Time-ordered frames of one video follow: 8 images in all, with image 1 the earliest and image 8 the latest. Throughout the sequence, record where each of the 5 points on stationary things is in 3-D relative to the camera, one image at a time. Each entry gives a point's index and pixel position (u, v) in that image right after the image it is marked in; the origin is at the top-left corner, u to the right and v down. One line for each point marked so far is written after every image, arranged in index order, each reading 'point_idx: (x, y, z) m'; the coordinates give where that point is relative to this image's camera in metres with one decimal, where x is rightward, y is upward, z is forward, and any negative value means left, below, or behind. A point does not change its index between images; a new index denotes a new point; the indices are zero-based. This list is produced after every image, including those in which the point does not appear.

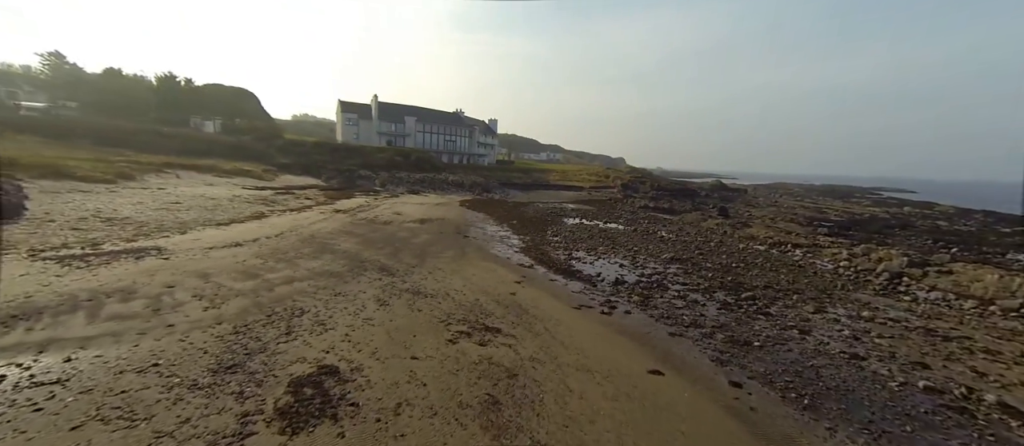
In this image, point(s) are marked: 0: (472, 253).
0: (-2.0, -1.5, +19.3) m
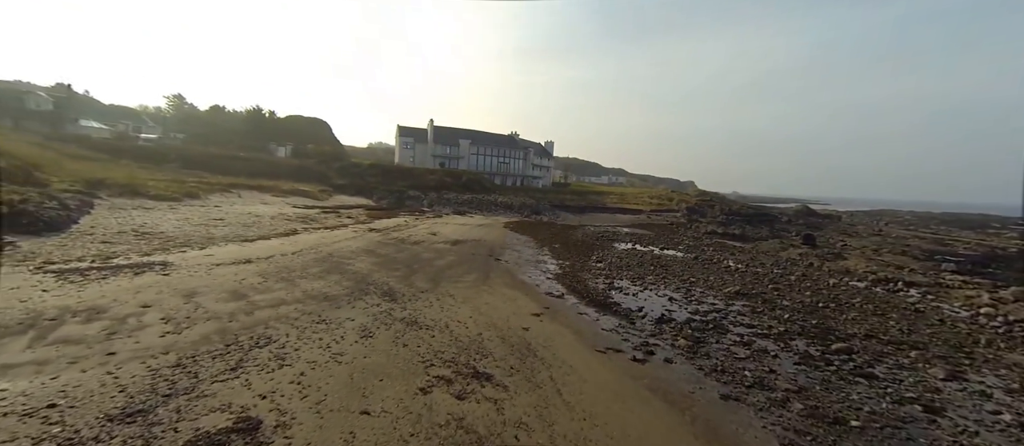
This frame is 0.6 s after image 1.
0: (-0.7, -2.5, +17.4) m
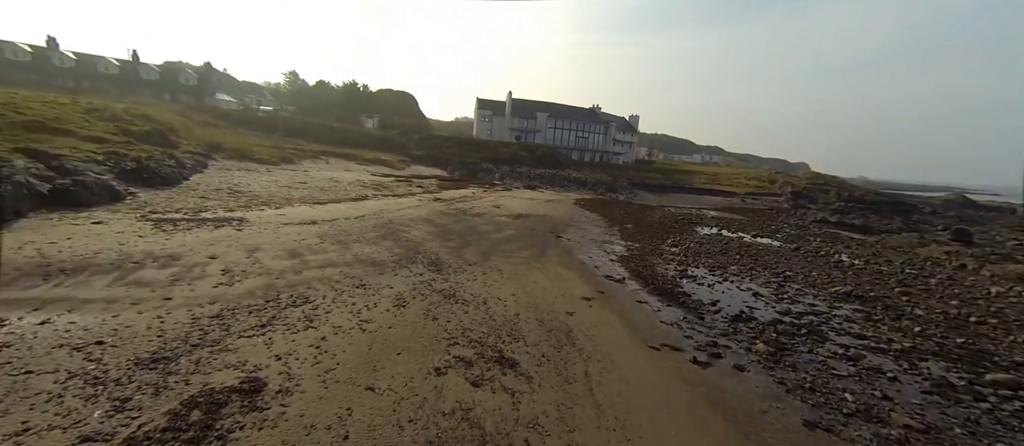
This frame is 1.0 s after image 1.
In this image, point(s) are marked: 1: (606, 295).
0: (+1.7, -1.4, +16.4) m
1: (+3.0, -2.3, +12.6) m
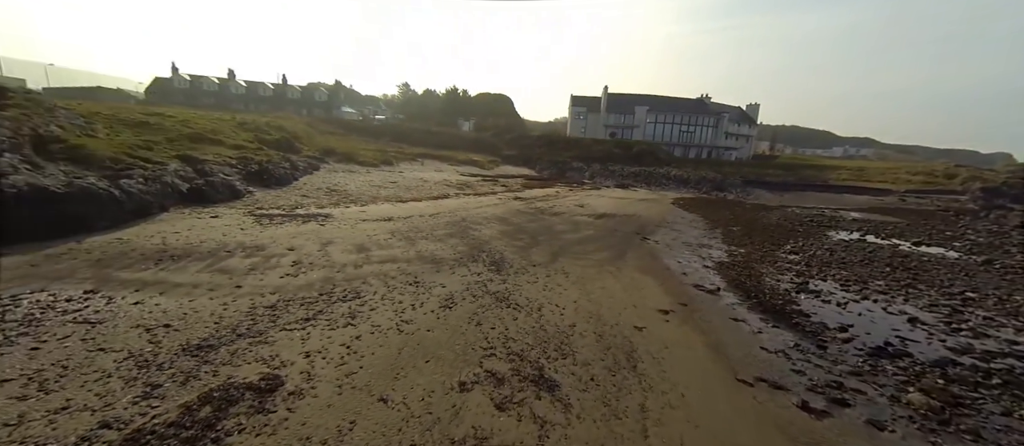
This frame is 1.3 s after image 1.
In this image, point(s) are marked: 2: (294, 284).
0: (+4.5, -1.4, +14.6) m
1: (+4.8, -2.3, +10.6) m
2: (-5.0, -1.4, +9.1) m
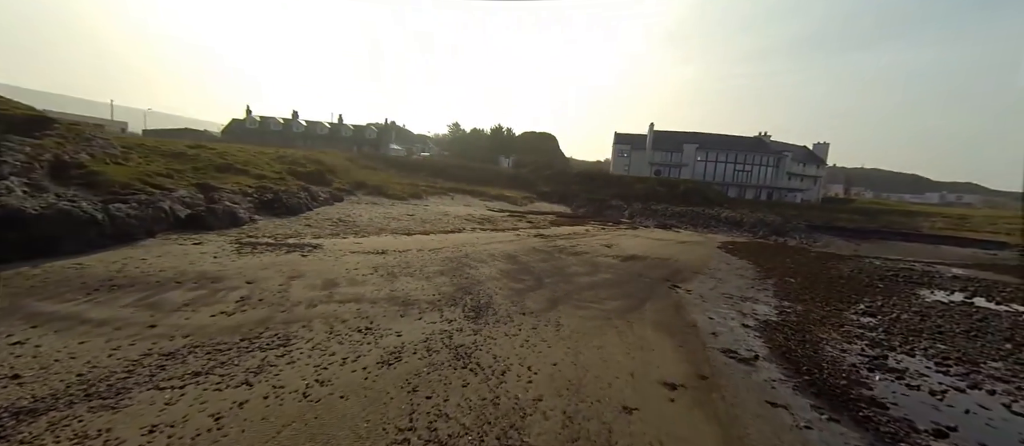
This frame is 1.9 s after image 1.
0: (+4.3, -2.8, +12.2) m
1: (+4.1, -3.3, +8.1) m
2: (-5.8, -2.0, +7.9) m
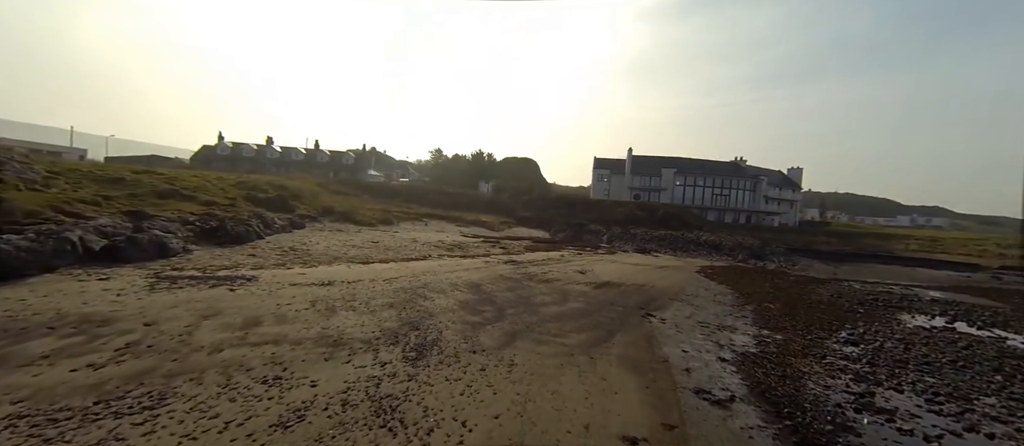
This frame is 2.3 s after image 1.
0: (+3.0, -3.6, +11.0) m
1: (+3.0, -3.8, +6.9) m
2: (-7.0, -2.5, +6.5) m
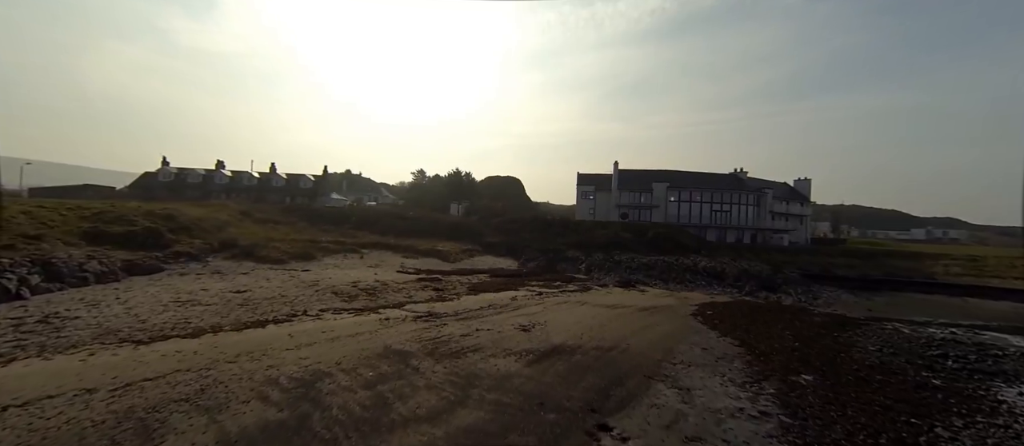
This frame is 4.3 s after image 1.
0: (-0.4, -4.4, +4.4) m
1: (-0.5, -4.5, +0.3) m
2: (-10.4, -3.4, -0.1) m
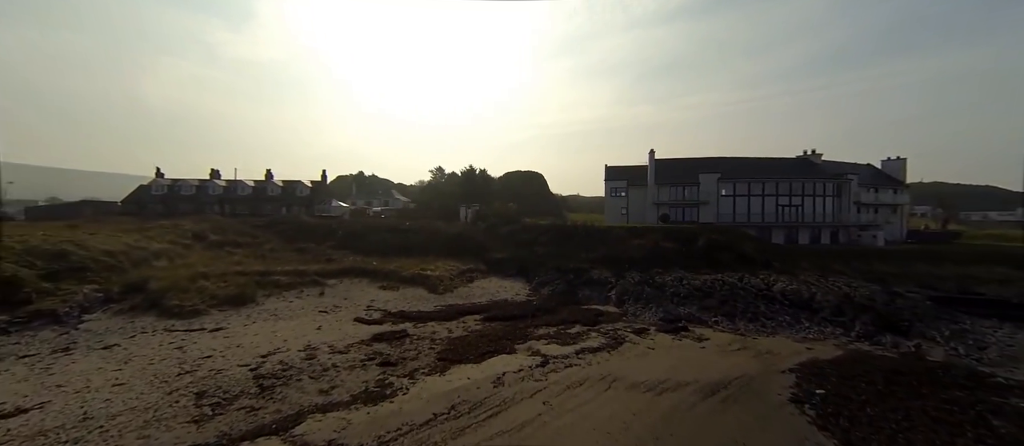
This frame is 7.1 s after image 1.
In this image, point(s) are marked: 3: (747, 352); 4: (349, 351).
0: (-2.4, -6.2, -3.1) m
1: (-2.7, -6.3, -7.2) m
2: (-12.7, -5.7, -6.8) m
3: (+10.5, -5.7, +17.3) m
4: (-6.2, -4.9, +15.6) m
